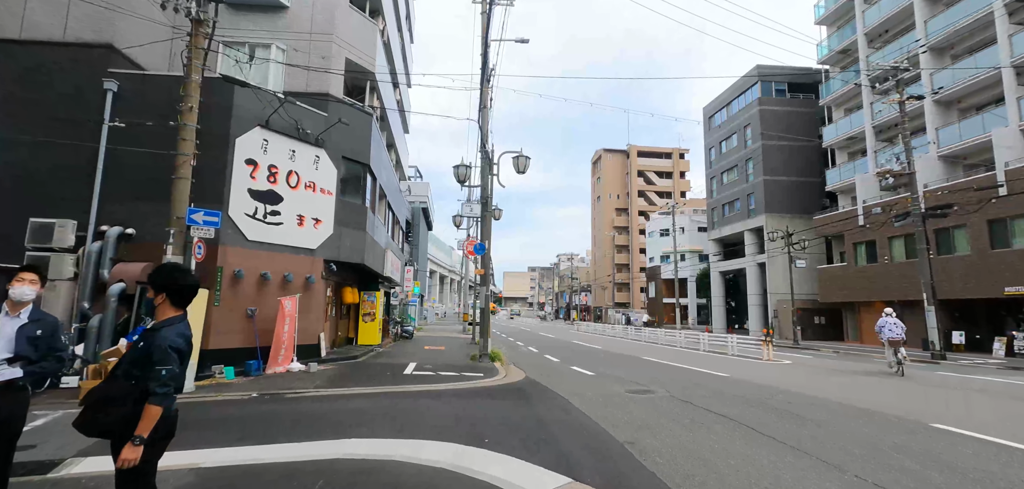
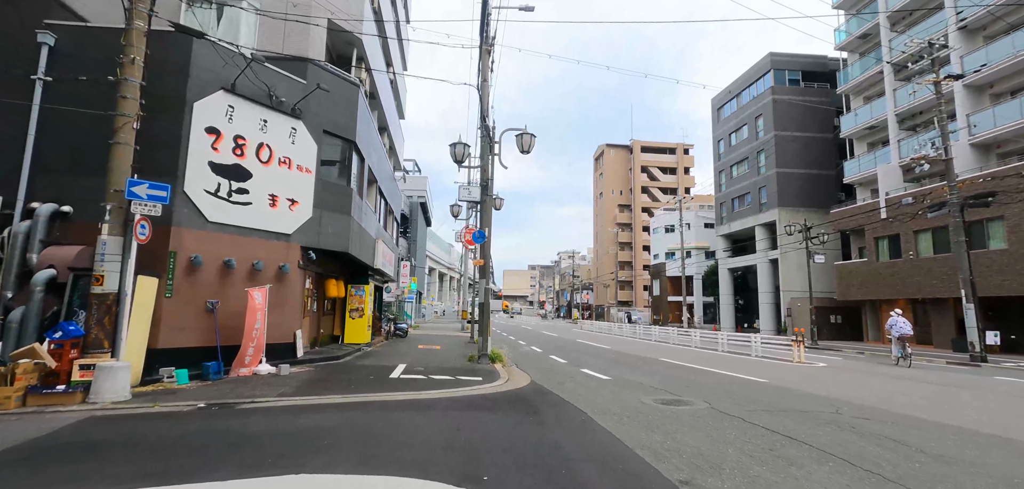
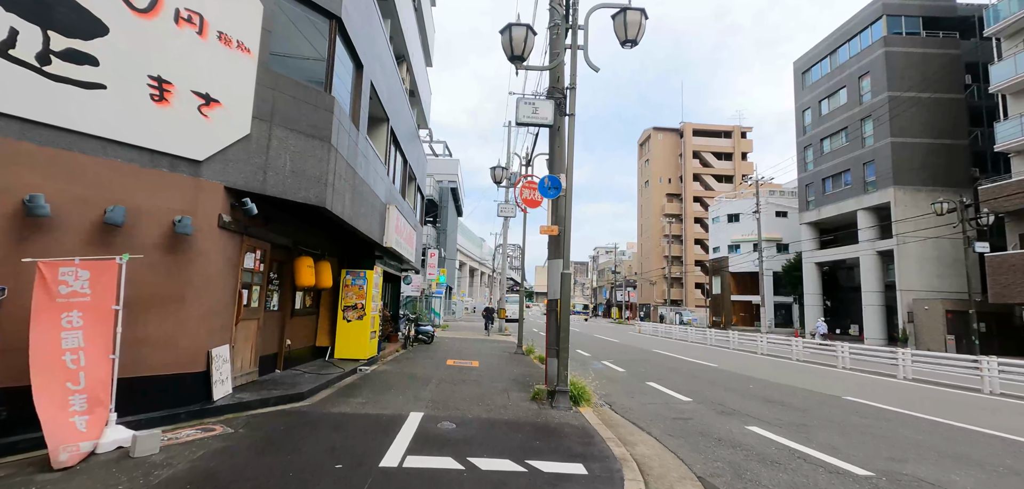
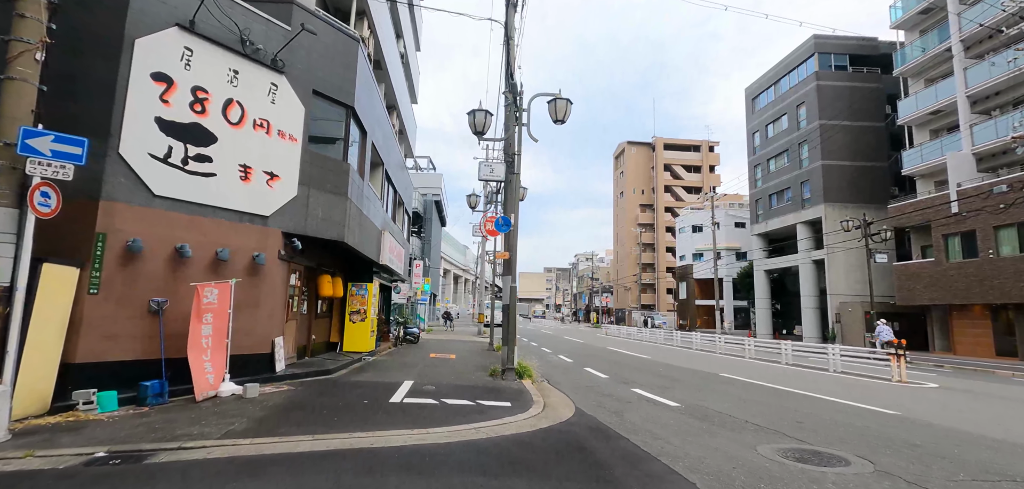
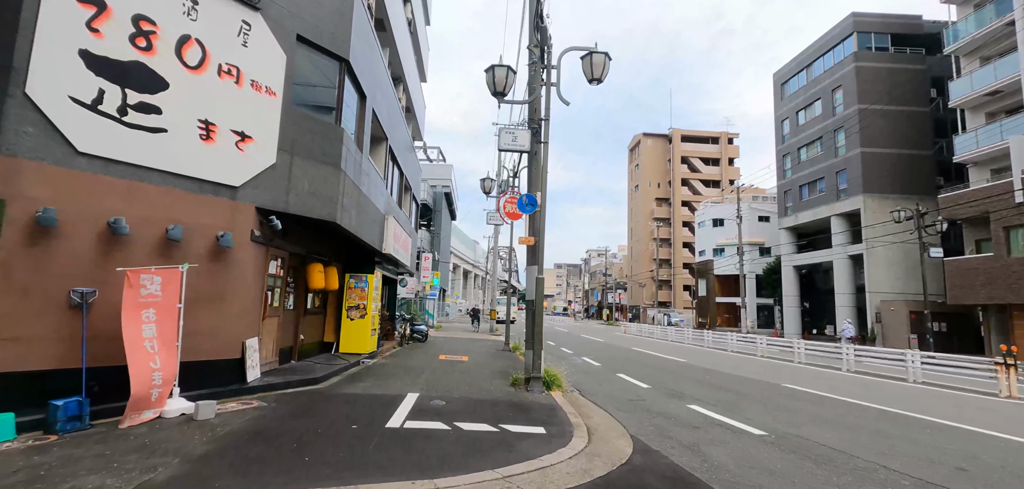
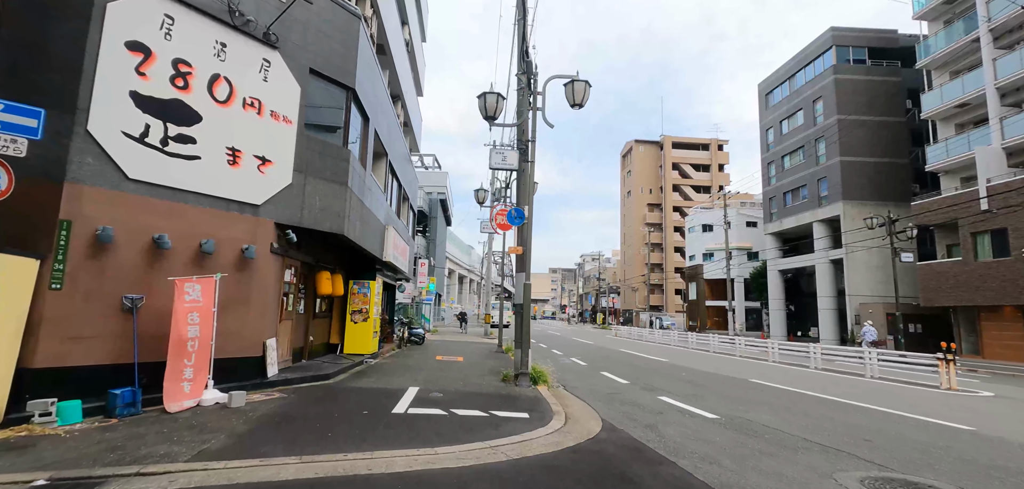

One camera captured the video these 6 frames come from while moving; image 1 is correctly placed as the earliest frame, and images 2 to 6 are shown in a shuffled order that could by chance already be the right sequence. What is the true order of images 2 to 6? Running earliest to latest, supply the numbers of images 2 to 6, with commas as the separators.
2, 4, 6, 5, 3
